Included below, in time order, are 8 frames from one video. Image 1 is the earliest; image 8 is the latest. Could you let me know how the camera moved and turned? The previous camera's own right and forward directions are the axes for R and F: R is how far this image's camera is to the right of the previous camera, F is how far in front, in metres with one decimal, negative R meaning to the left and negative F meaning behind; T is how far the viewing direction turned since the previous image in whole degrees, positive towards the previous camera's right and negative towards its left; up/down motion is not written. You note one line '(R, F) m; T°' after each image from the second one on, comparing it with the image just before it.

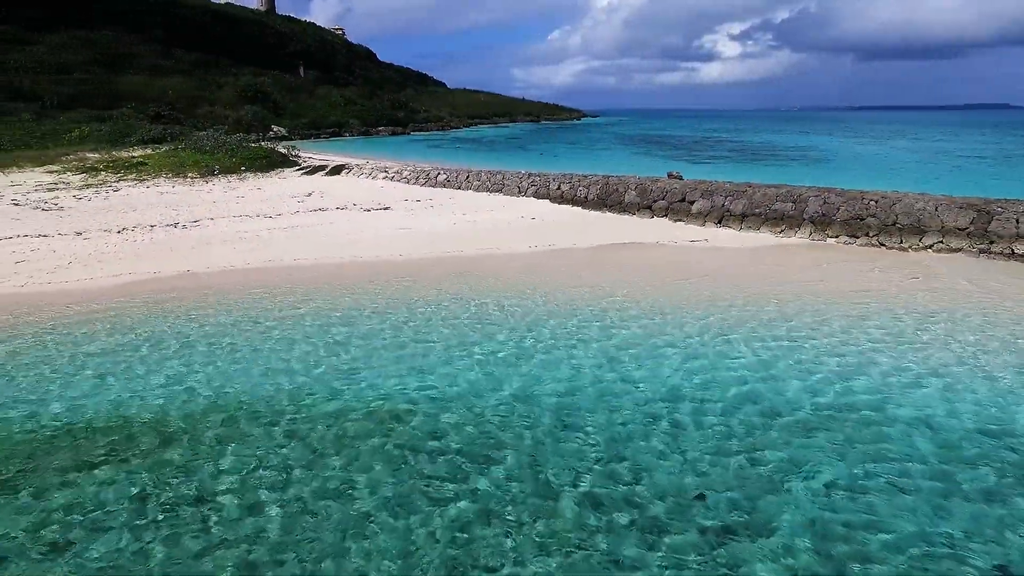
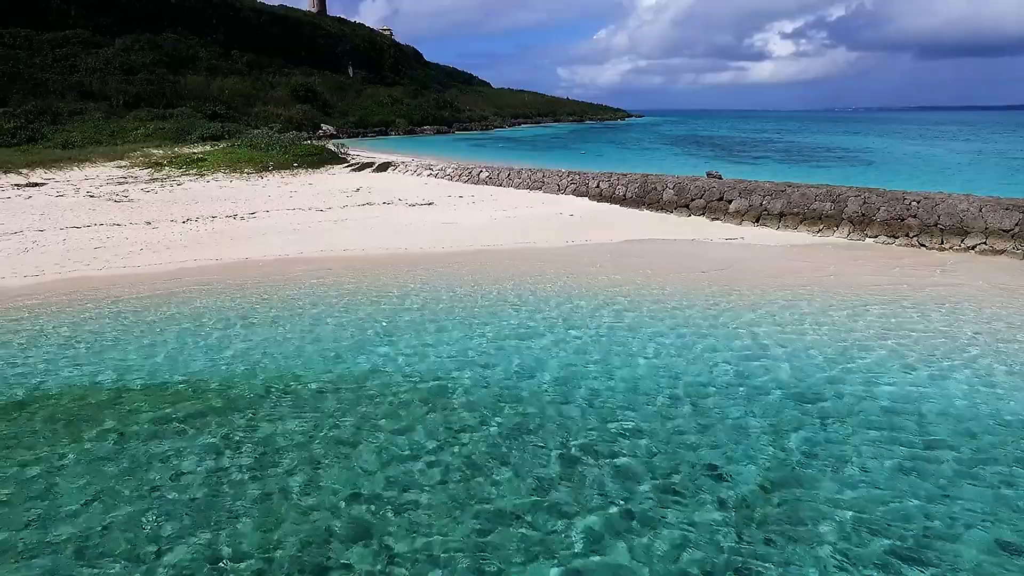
(+0.1, -0.5) m; -4°
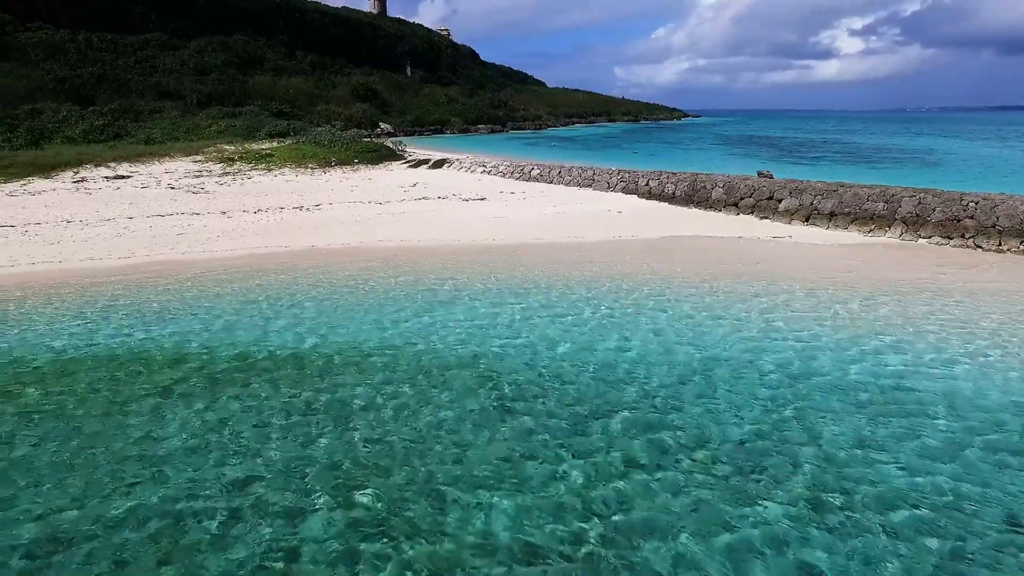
(+0.1, -0.6) m; -5°
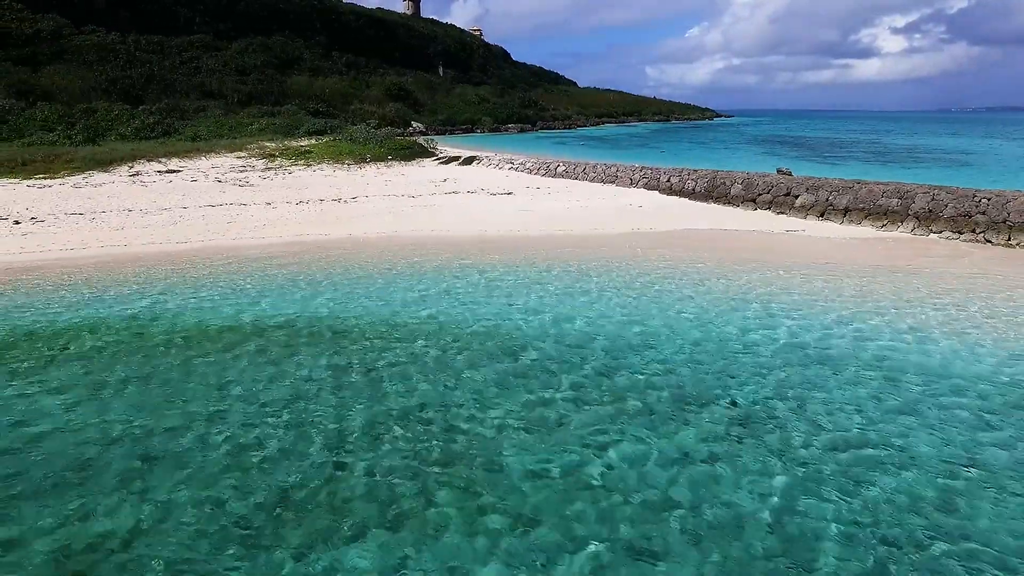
(+0.2, -1.0) m; -3°
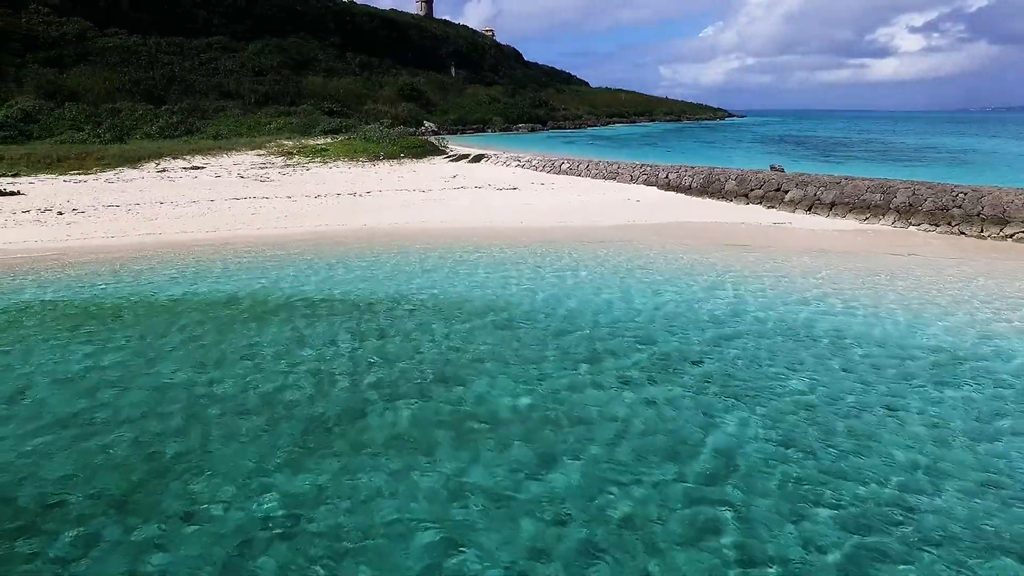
(+0.3, -1.2) m; -1°
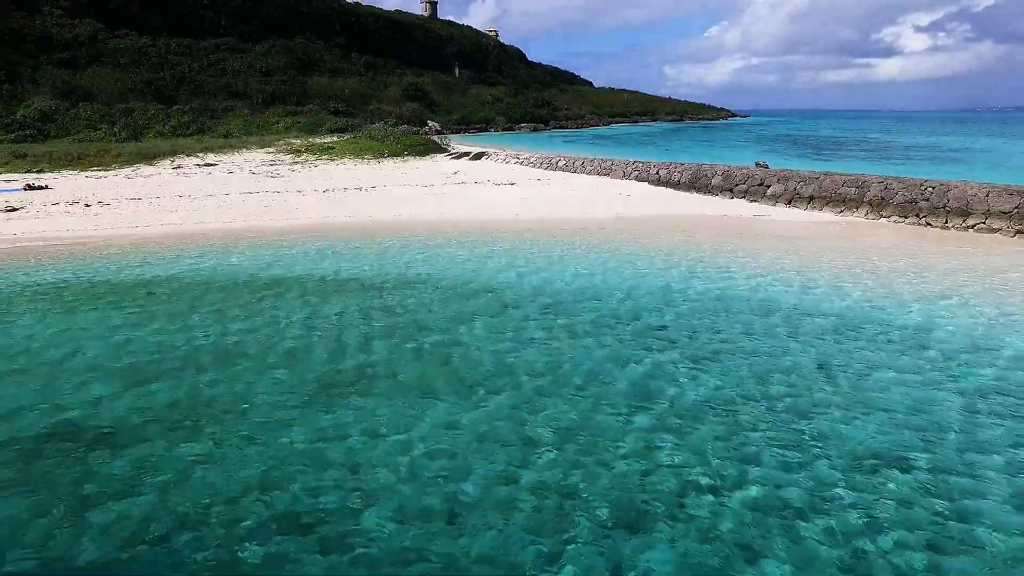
(+0.3, -1.2) m; 0°
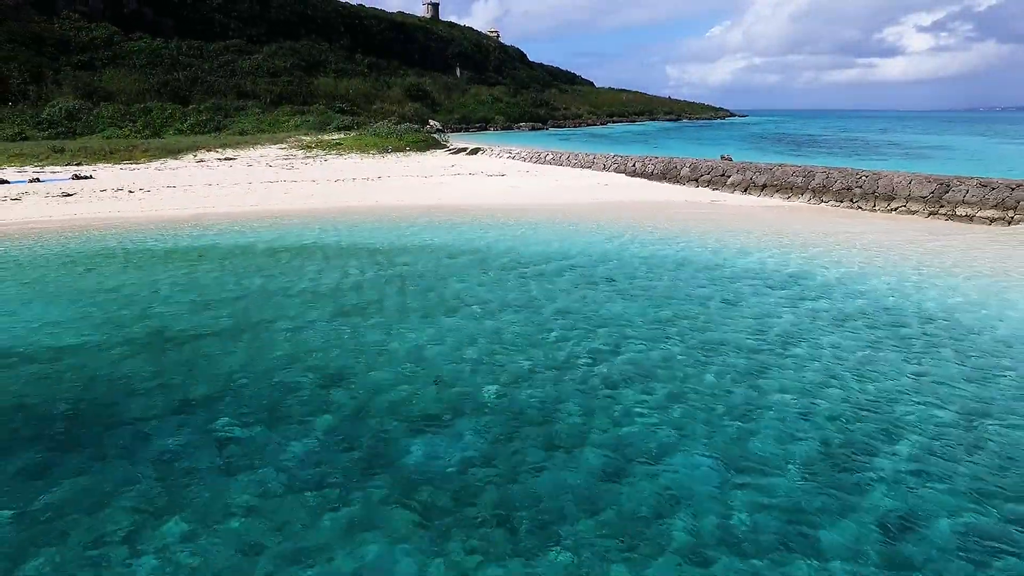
(+0.5, -2.8) m; 0°
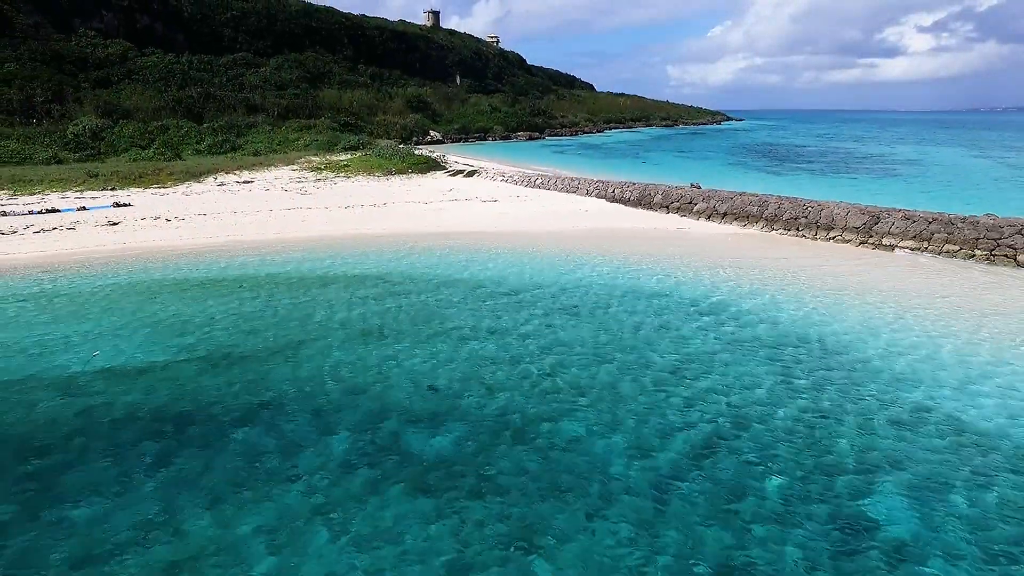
(+0.5, -3.1) m; 0°
